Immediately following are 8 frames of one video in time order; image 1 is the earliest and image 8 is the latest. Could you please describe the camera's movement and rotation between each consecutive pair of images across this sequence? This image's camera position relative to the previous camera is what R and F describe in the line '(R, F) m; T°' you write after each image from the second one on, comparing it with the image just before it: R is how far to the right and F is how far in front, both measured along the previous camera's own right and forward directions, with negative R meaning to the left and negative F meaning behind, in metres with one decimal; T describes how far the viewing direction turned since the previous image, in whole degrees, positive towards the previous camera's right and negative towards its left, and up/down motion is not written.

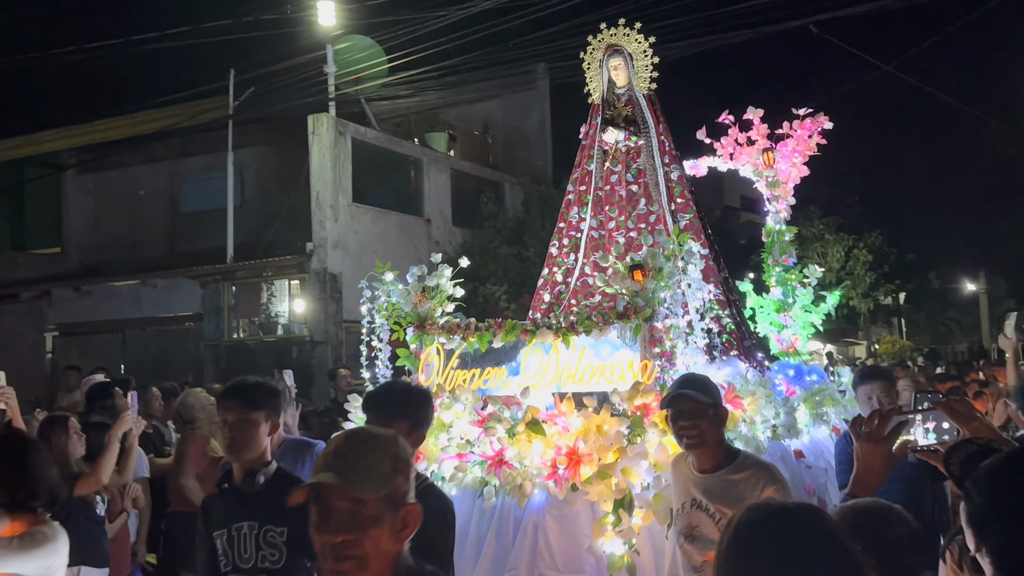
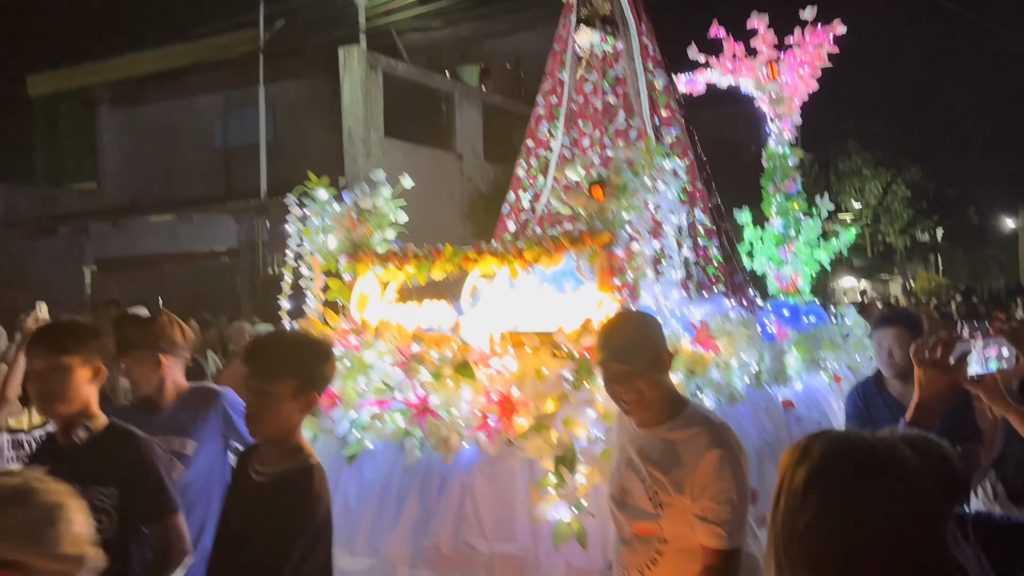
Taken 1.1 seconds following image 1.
(+0.4, +0.6) m; -2°
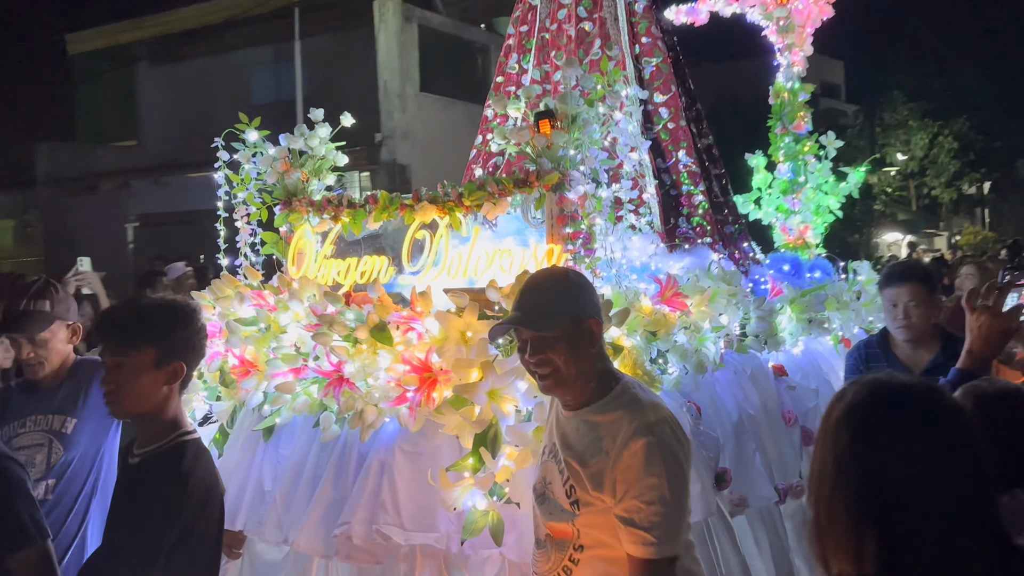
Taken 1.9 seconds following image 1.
(+0.3, +0.5) m; -2°
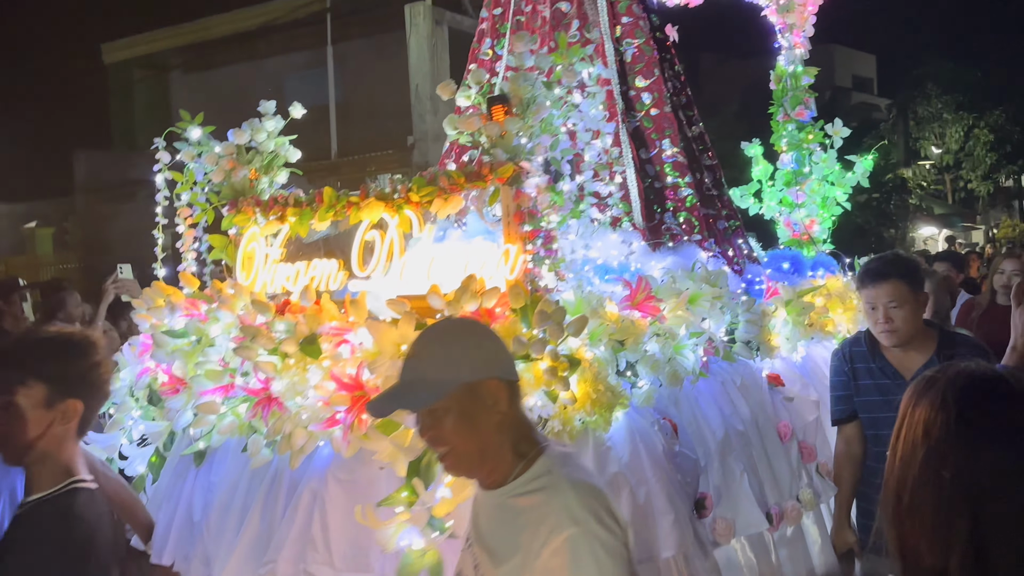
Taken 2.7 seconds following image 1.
(+0.2, +0.3) m; -2°
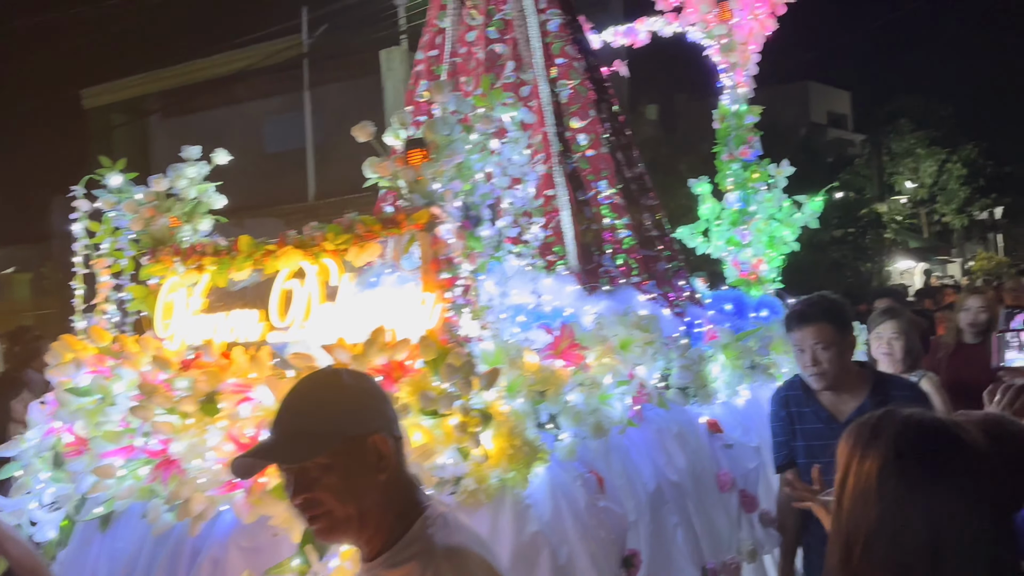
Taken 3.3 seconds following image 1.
(+0.2, +0.1) m; +1°
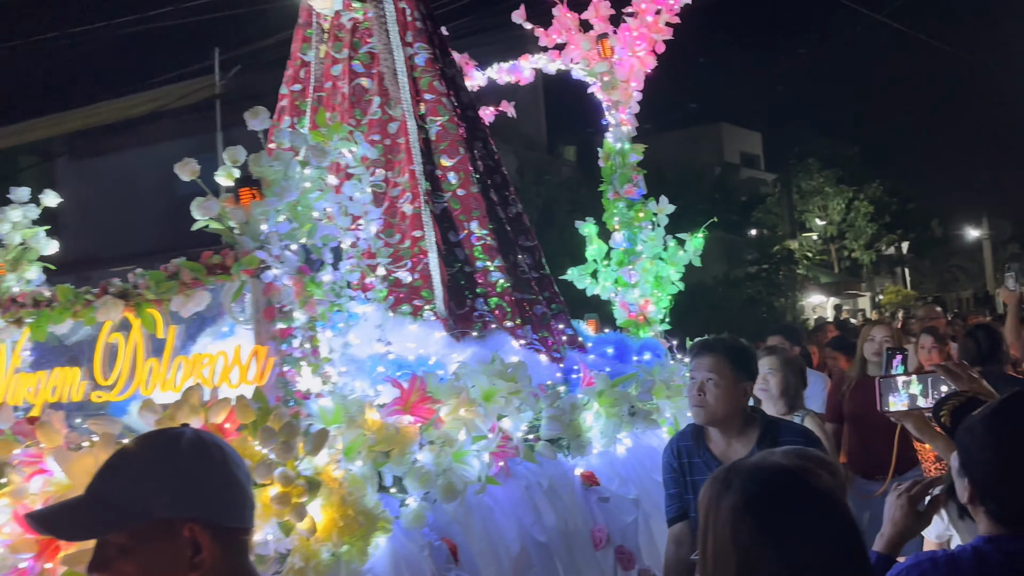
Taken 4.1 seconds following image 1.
(+0.2, +0.2) m; +5°
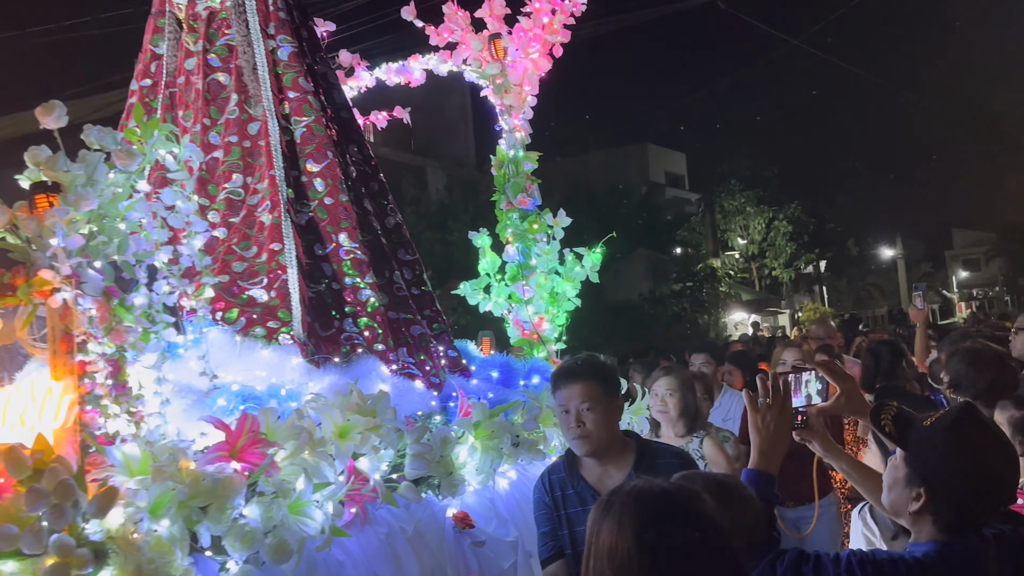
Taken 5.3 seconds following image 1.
(+0.2, +0.3) m; +4°
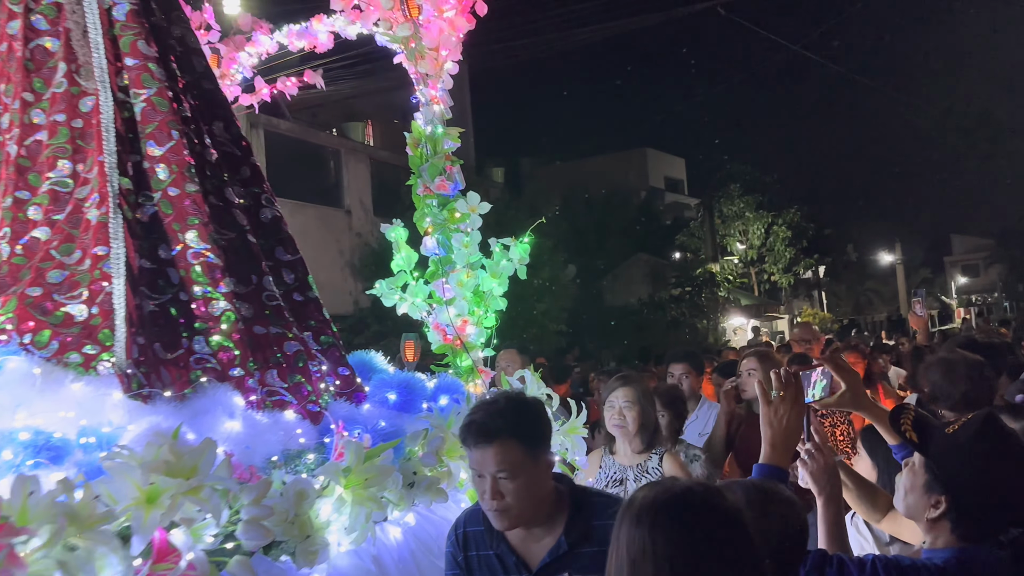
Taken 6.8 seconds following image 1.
(+0.3, +0.6) m; 0°
